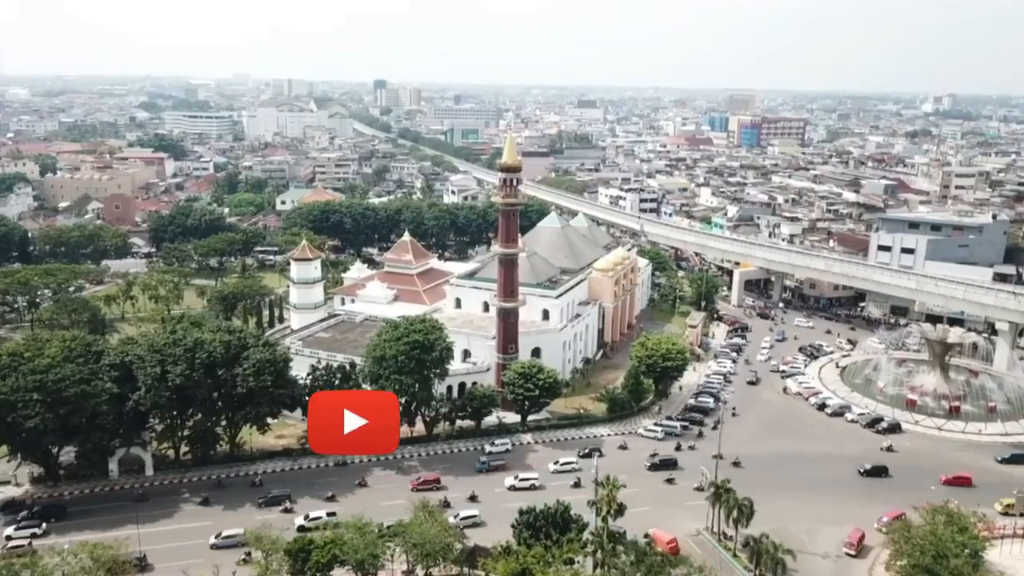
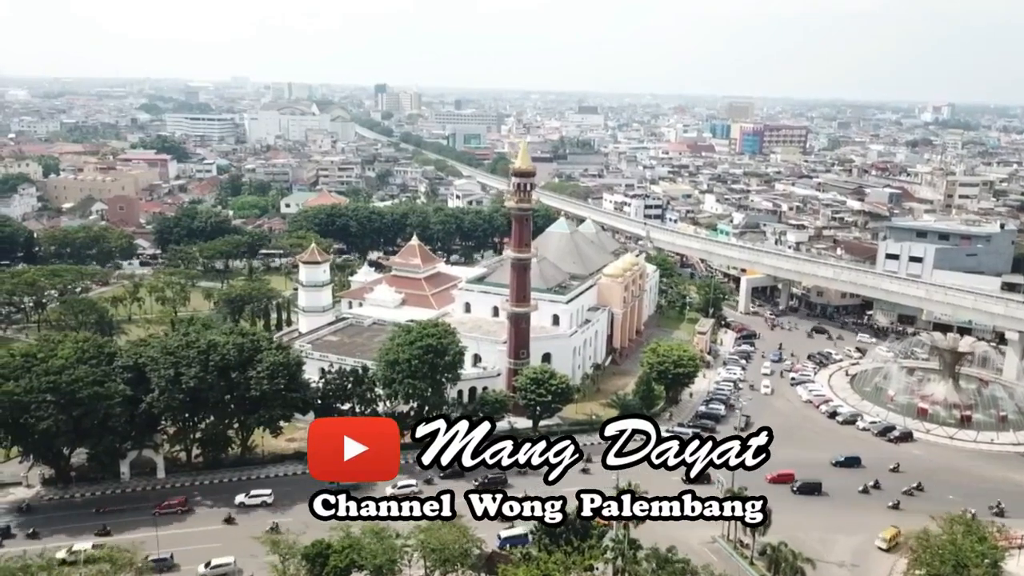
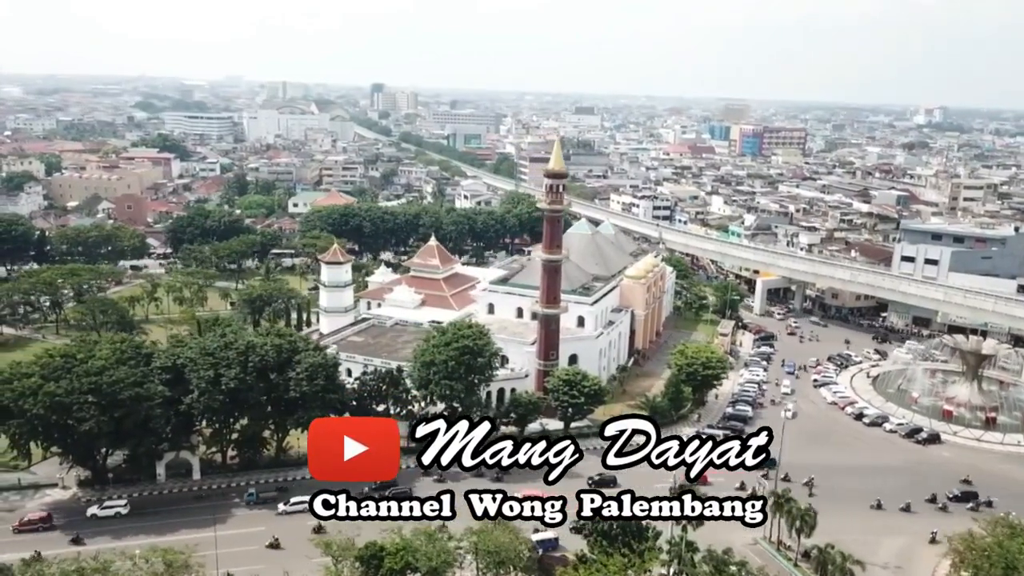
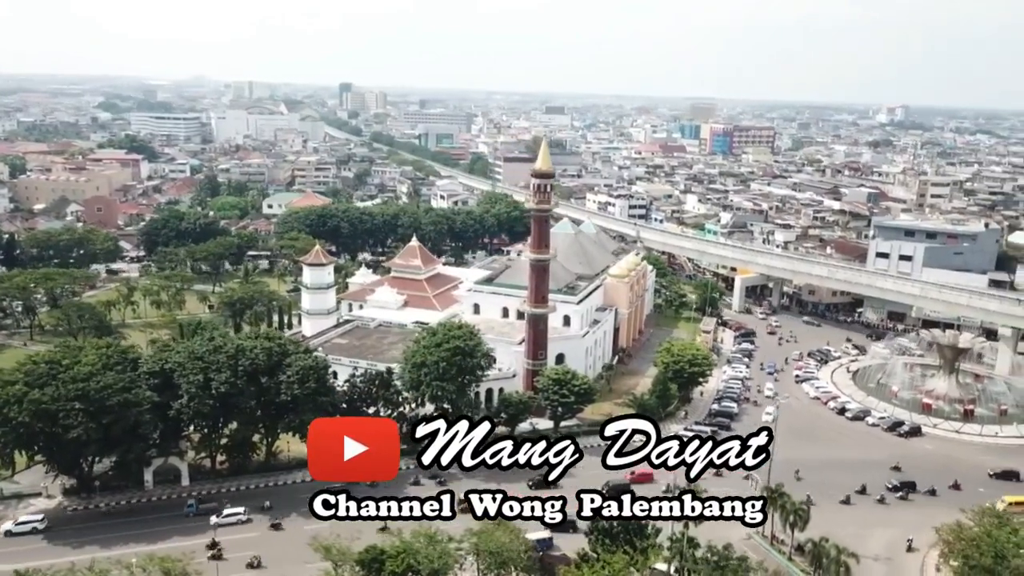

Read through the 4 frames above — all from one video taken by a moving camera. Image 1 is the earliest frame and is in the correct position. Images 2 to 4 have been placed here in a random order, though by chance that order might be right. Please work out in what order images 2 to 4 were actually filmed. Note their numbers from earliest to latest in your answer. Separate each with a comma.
2, 3, 4
